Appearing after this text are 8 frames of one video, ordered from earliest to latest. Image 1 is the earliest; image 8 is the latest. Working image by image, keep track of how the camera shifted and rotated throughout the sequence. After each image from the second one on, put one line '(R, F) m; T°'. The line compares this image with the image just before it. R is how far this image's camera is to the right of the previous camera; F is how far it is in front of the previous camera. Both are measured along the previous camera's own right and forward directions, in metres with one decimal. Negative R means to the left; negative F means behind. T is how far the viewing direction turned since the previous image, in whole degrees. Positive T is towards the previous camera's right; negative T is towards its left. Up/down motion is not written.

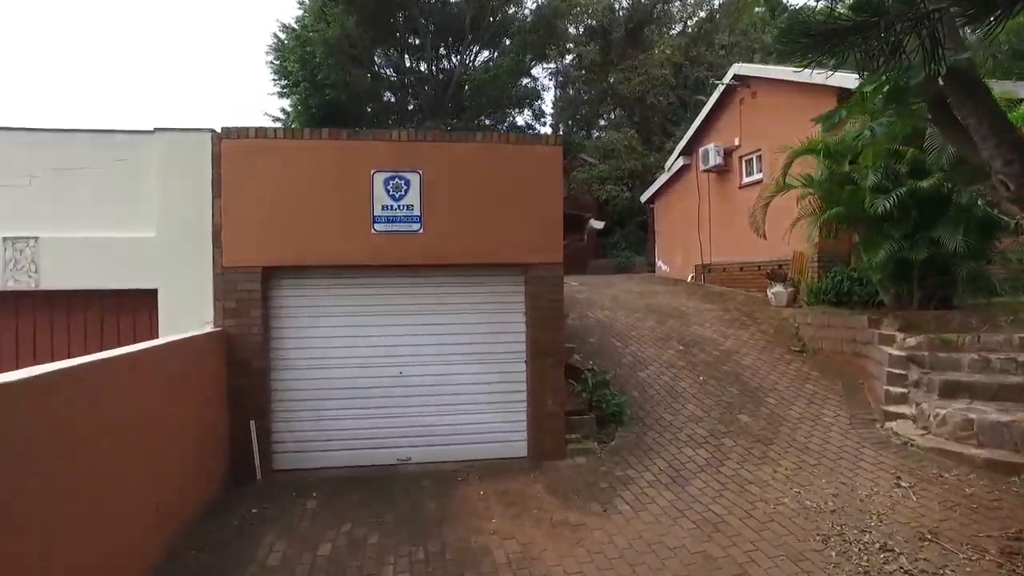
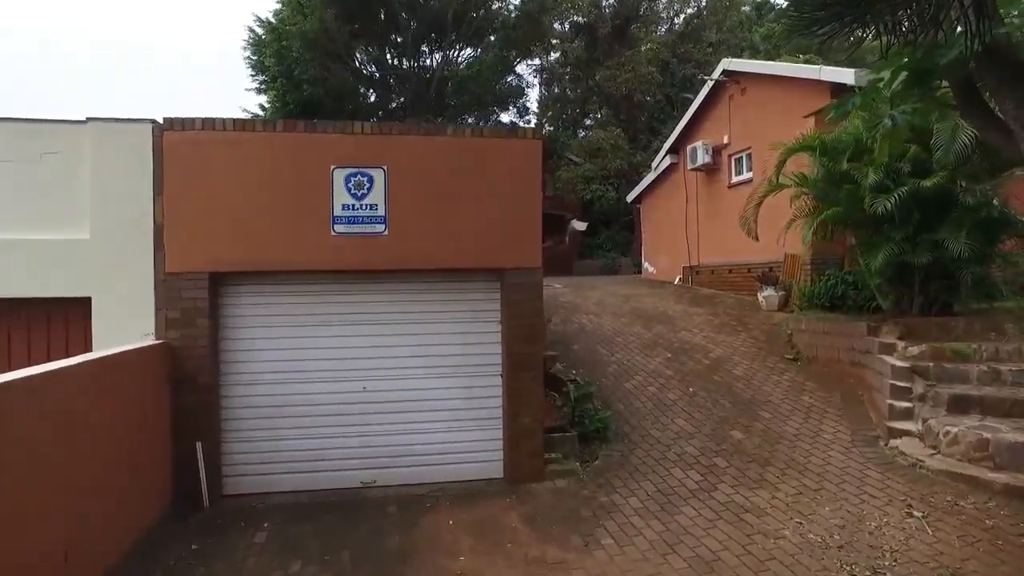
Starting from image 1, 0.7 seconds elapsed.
(+0.1, +0.6) m; +1°
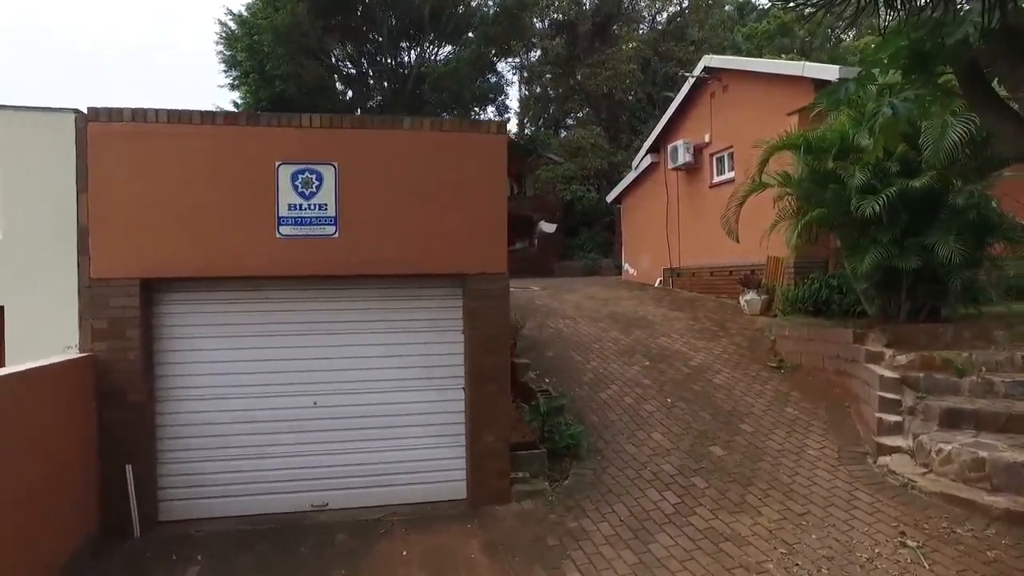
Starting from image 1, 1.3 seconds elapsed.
(+0.2, +0.5) m; +1°
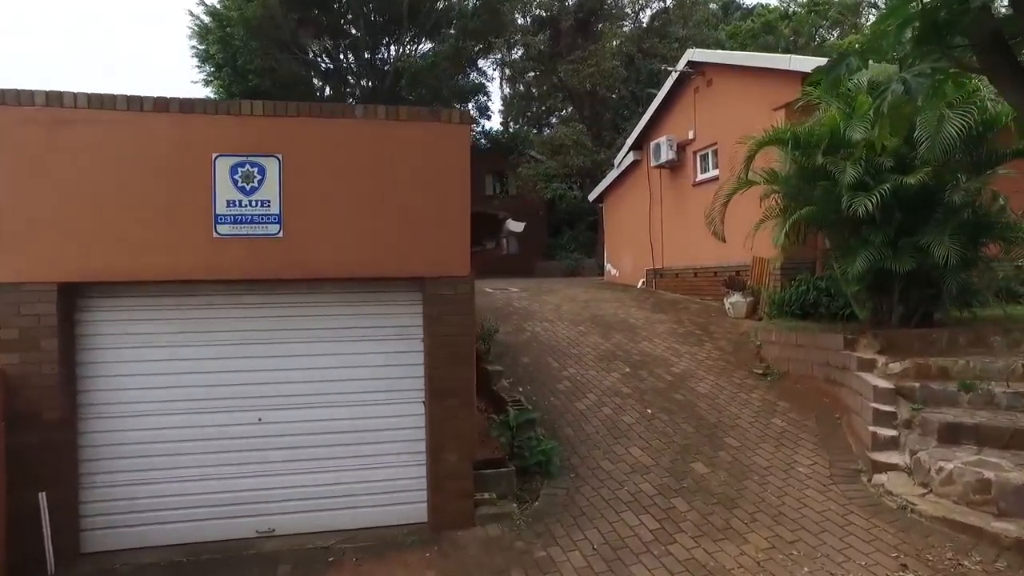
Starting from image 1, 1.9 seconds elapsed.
(+0.2, +0.5) m; +1°
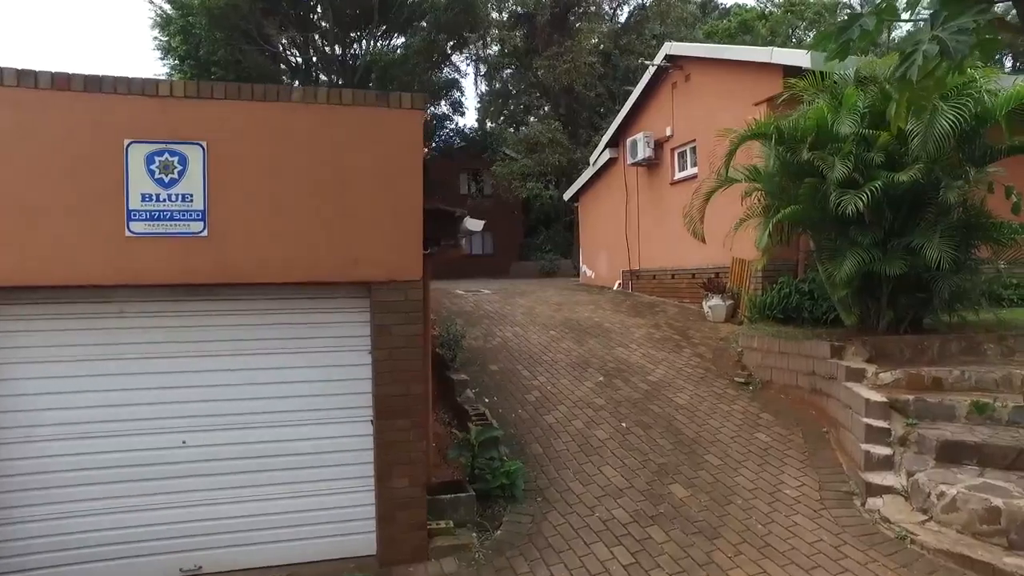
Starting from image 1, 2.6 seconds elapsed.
(+0.1, +0.6) m; +2°
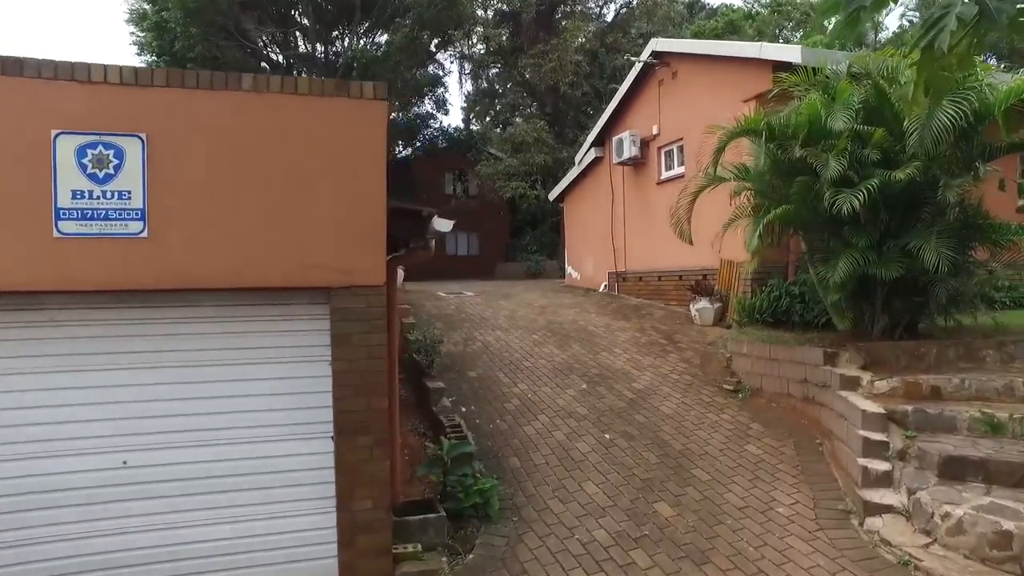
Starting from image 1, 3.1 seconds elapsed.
(+0.1, +0.4) m; +1°
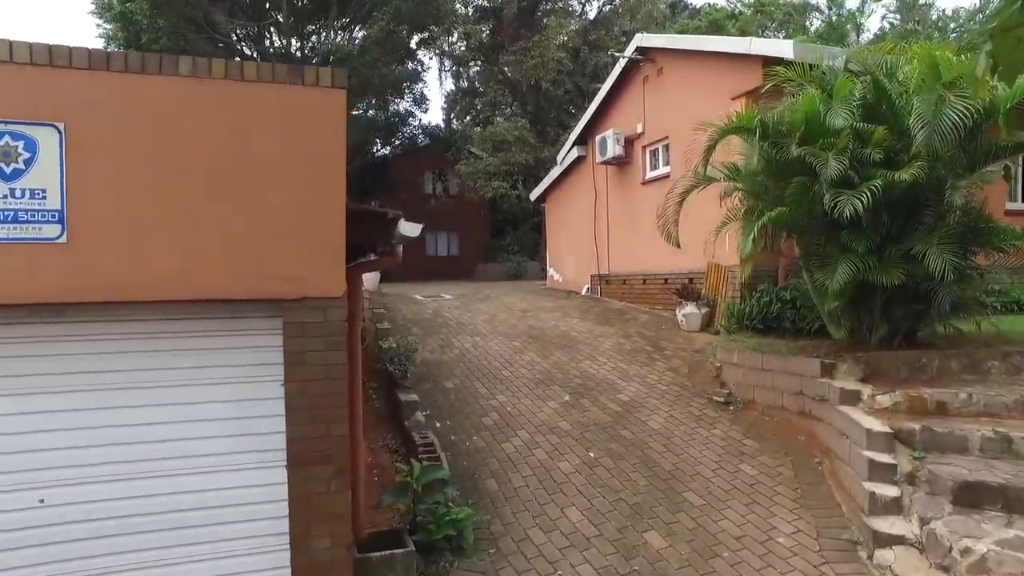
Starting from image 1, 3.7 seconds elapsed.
(0.0, +0.5) m; +1°
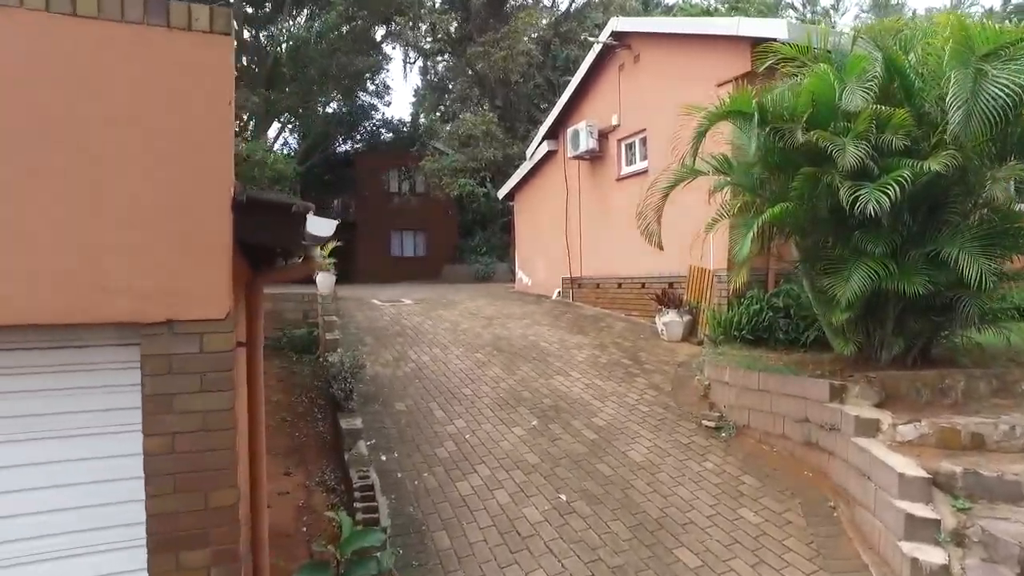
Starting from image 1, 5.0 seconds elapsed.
(+0.1, +1.1) m; +2°
